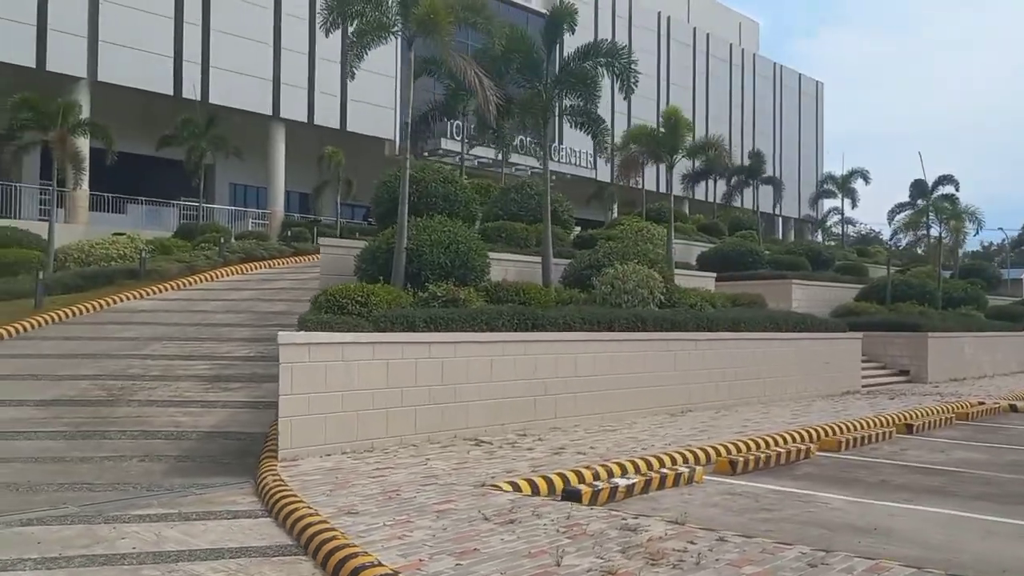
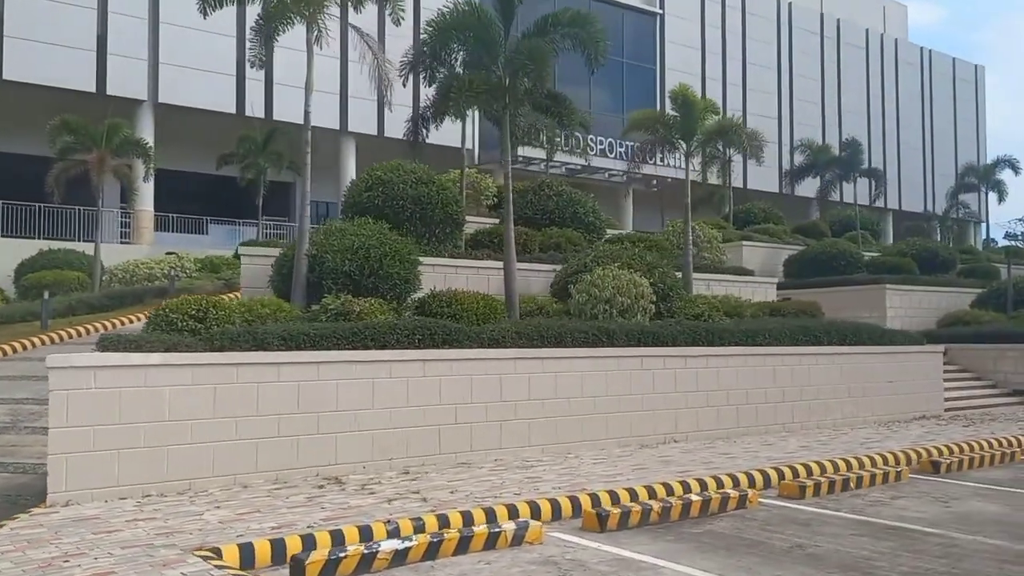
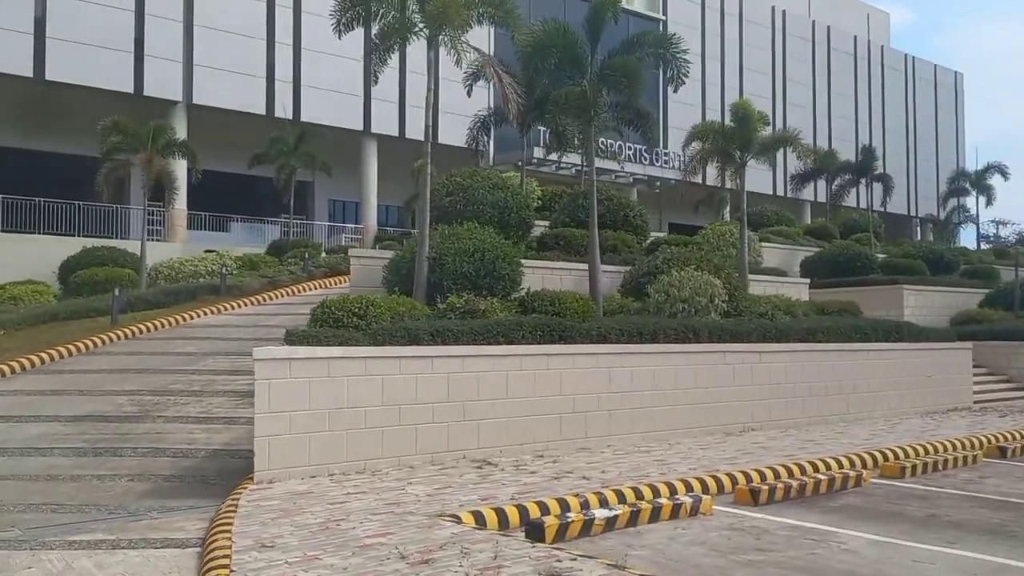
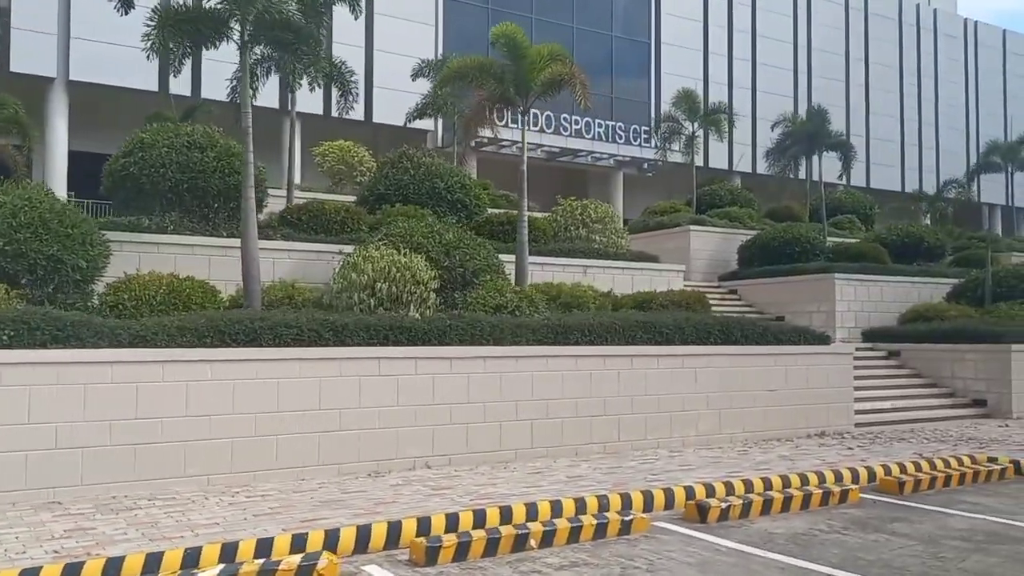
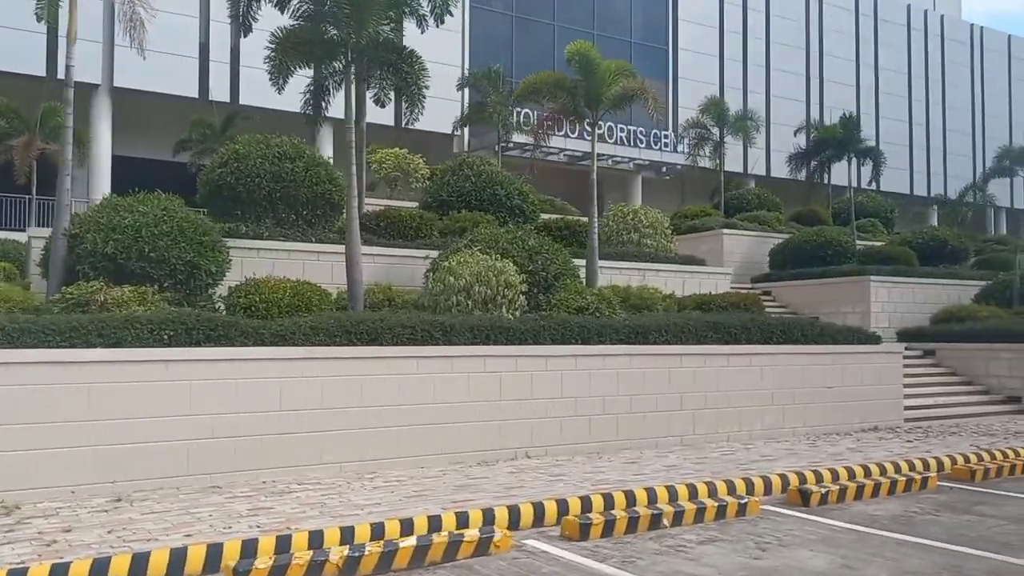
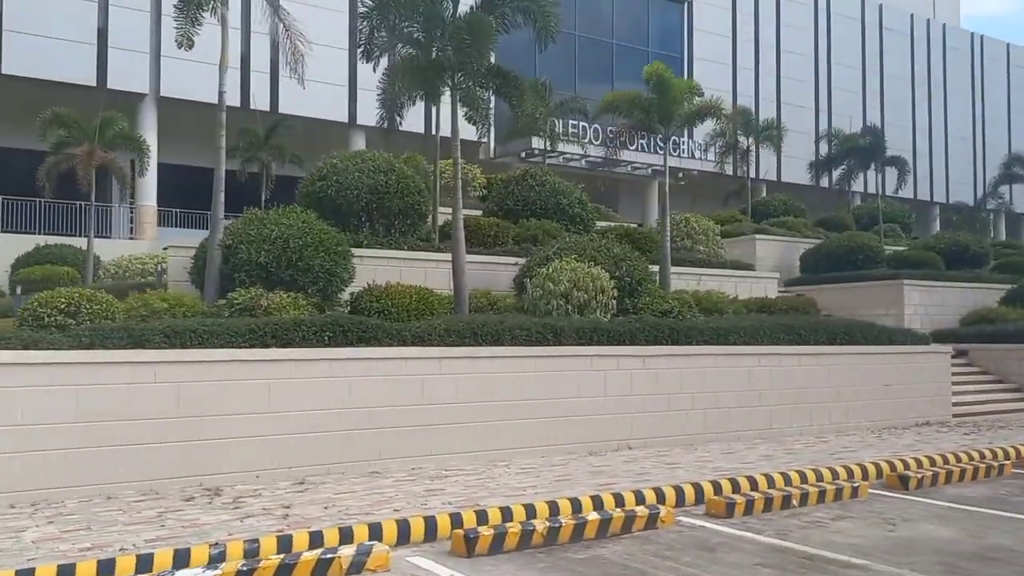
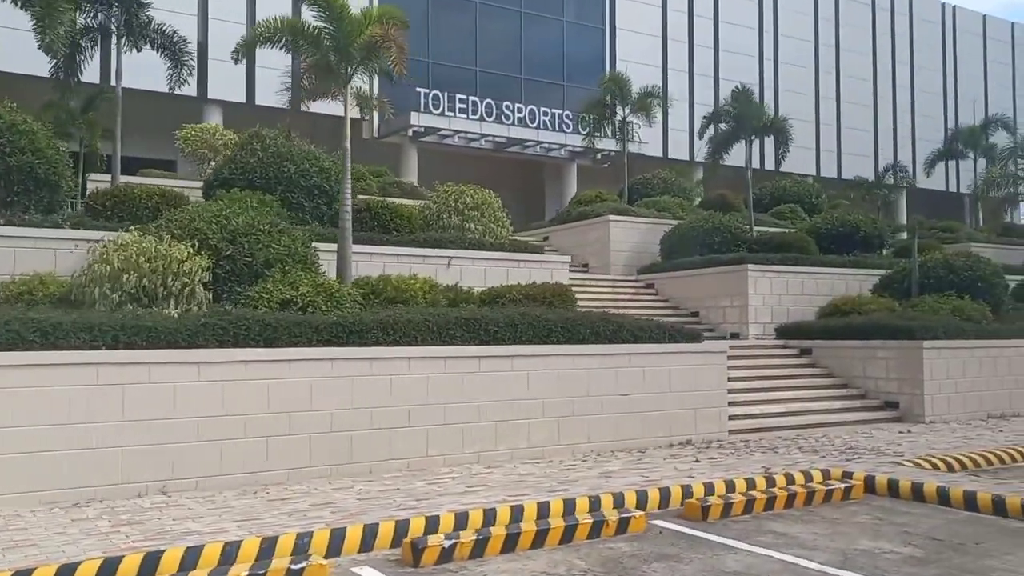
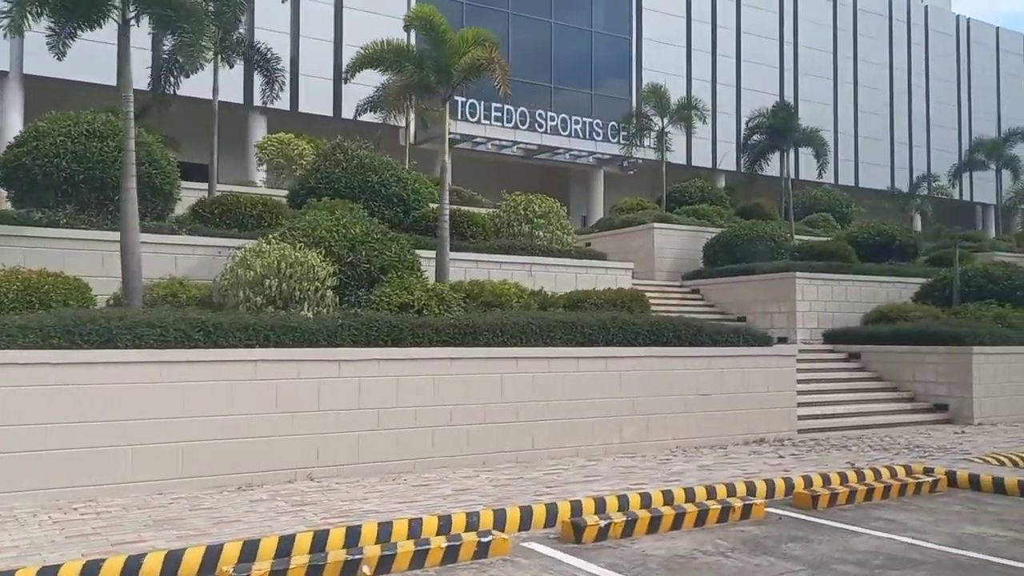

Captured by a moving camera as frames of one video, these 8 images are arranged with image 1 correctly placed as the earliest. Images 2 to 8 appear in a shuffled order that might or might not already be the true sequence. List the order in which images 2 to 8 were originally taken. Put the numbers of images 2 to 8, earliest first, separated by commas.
3, 2, 6, 5, 4, 8, 7
